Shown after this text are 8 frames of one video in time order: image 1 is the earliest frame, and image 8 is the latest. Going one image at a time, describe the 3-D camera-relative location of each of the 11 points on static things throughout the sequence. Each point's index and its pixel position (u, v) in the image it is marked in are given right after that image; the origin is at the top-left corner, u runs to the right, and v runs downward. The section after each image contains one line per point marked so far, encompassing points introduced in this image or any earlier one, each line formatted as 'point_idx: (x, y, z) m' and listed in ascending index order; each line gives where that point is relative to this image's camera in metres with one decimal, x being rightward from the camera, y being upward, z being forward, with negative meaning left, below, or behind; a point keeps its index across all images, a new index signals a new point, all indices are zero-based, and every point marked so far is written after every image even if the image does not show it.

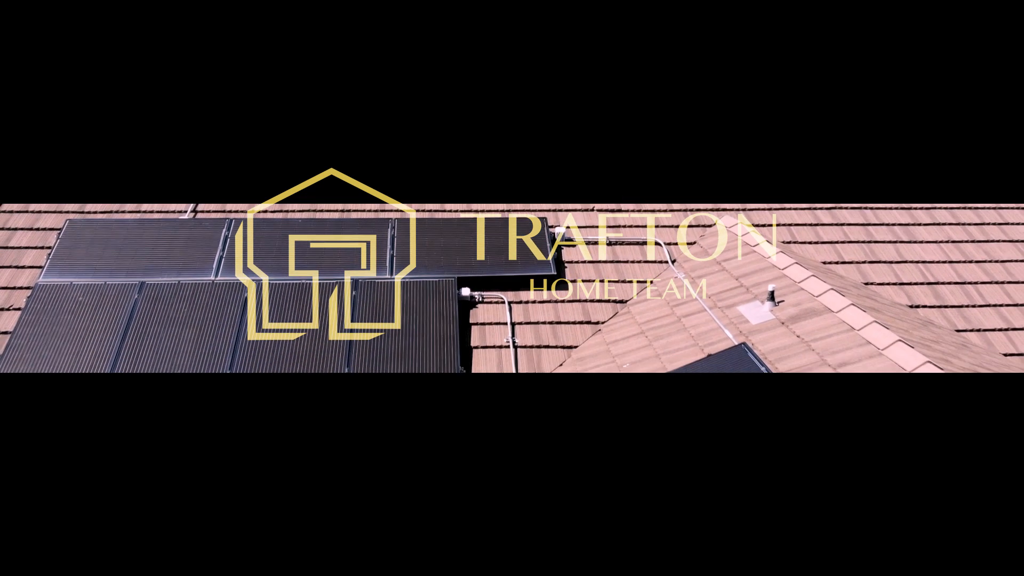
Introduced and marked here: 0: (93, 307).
0: (-3.1, -0.1, +8.8) m
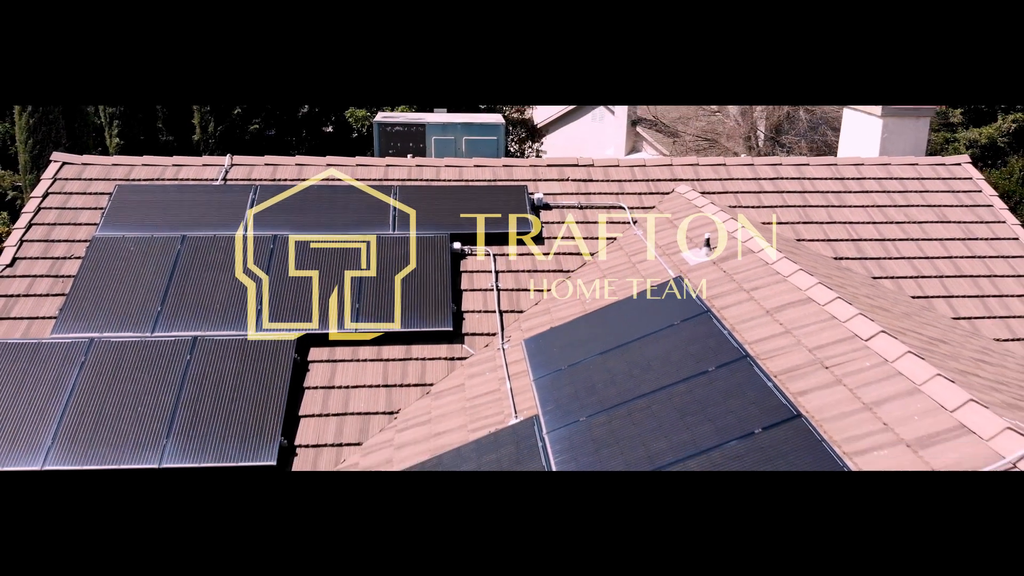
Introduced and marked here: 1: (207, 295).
0: (-3.2, +0.3, +10.5) m
1: (-2.5, 0.0, +10.1) m
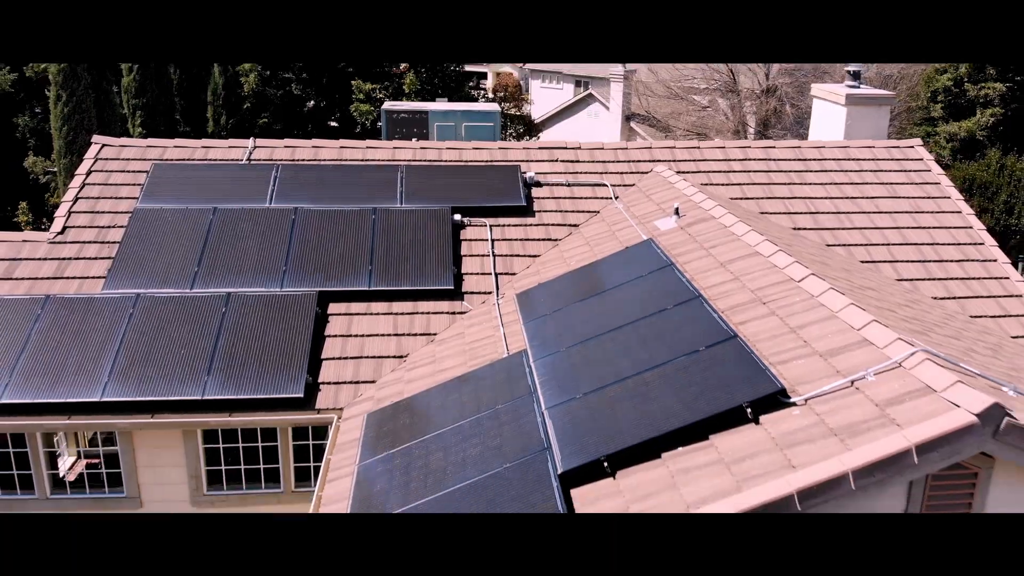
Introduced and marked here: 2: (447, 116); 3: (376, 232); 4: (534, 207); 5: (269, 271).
0: (-3.3, +0.7, +11.8) m
1: (-2.6, +0.3, +11.4) m
2: (-1.0, +2.6, +18.1) m
3: (-1.4, +0.6, +12.0) m
4: (+0.2, +0.9, +12.8) m
5: (-2.3, +0.2, +11.3) m
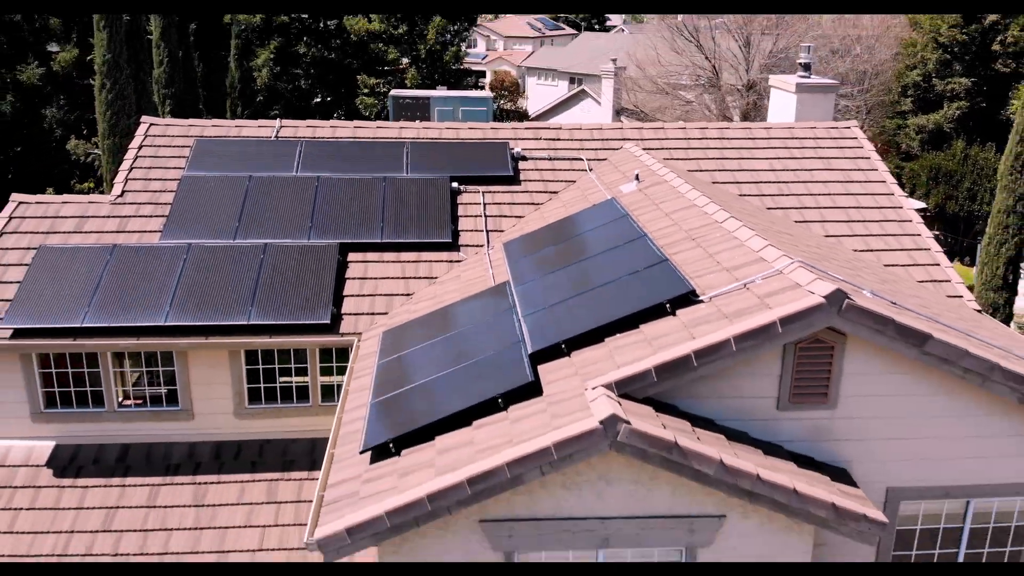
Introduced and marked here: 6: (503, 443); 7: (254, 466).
0: (-3.4, +1.2, +14.1) m
1: (-2.7, +0.8, +13.6) m
2: (-1.1, +3.2, +20.3) m
3: (-1.5, +1.2, +14.2) m
4: (+0.1, +1.4, +15.0) m
5: (-2.4, +0.7, +13.5) m
6: (-0.1, -1.0, +7.6) m
7: (-2.6, -1.8, +12.3) m
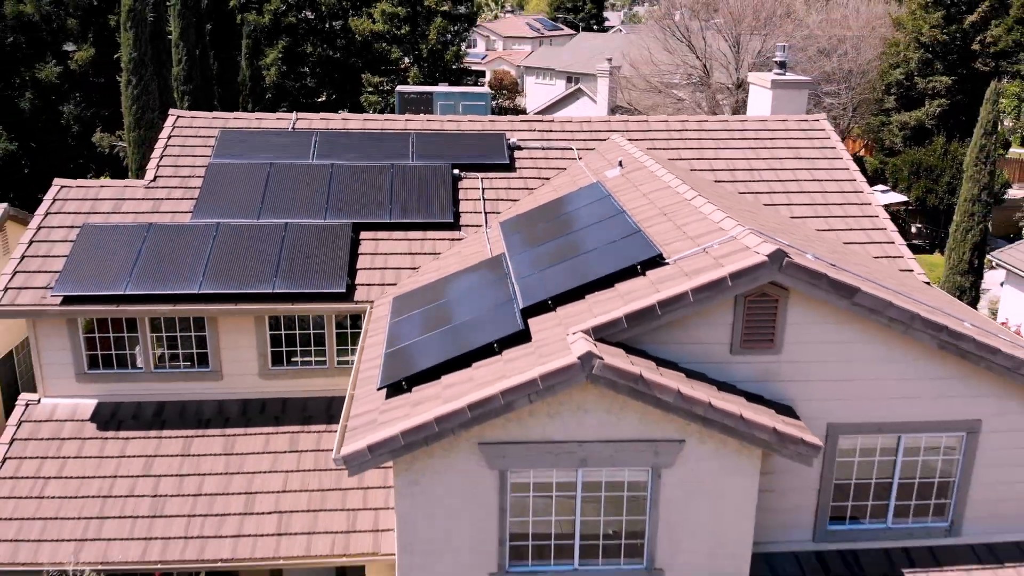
0: (-3.5, +1.5, +15.5) m
1: (-2.8, +1.1, +15.1) m
2: (-1.2, +3.5, +21.7) m
3: (-1.6, +1.5, +15.7) m
4: (0.0, +1.7, +16.5) m
5: (-2.5, +1.0, +15.0) m
6: (-0.1, -0.7, +9.1) m
7: (-2.7, -1.5, +13.8) m
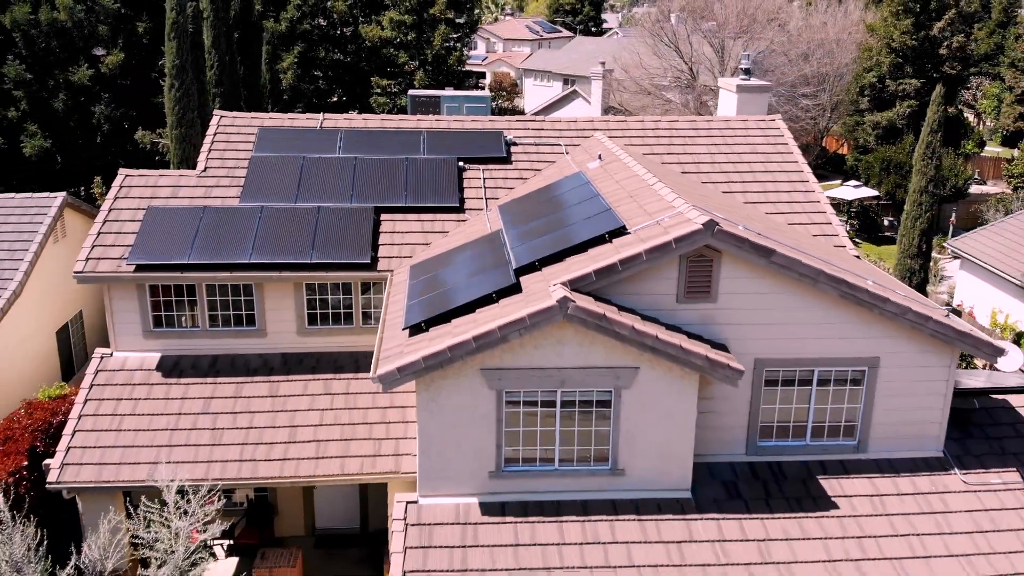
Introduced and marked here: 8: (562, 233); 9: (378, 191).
0: (-3.5, +1.9, +18.3) m
1: (-2.8, +1.5, +17.8) m
2: (-1.2, +3.9, +24.5) m
3: (-1.6, +1.9, +18.4) m
4: (0.0, +2.1, +19.2) m
5: (-2.5, +1.4, +17.7) m
6: (-0.2, -0.3, +11.9) m
7: (-2.8, -1.1, +16.5) m
8: (+0.6, +0.6, +13.6) m
9: (-2.0, +1.5, +17.8) m
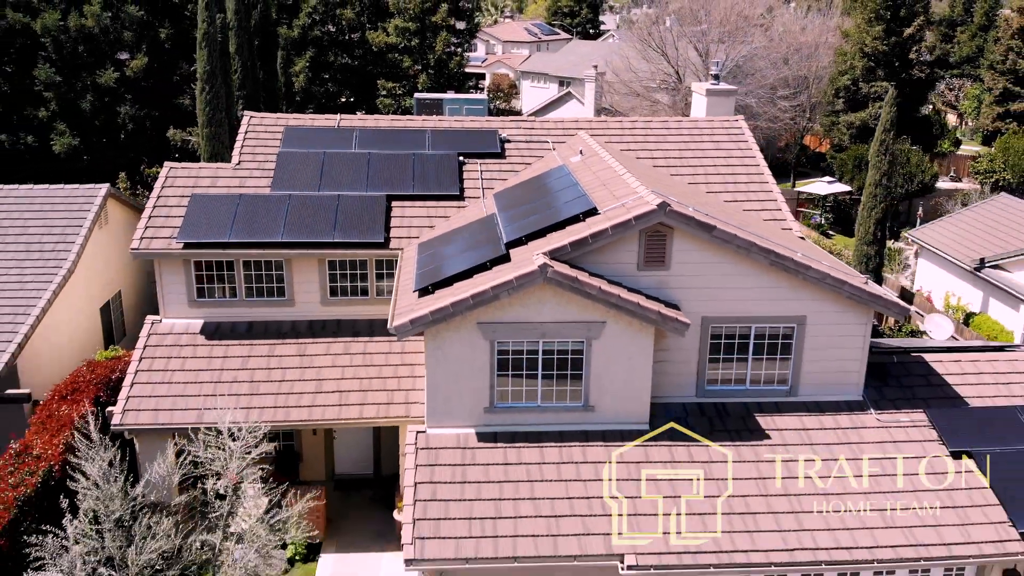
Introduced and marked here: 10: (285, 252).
0: (-3.6, +2.3, +21.0) m
1: (-3.0, +1.9, +20.6) m
2: (-1.3, +4.3, +27.3) m
3: (-1.7, +2.2, +21.2) m
4: (-0.1, +2.5, +22.0) m
5: (-2.6, +1.8, +20.5) m
6: (-0.3, +0.1, +14.6) m
7: (-2.9, -0.7, +19.3) m
8: (+0.4, +1.0, +16.3) m
9: (-2.1, +1.8, +20.6) m
10: (-3.6, +0.6, +18.8) m
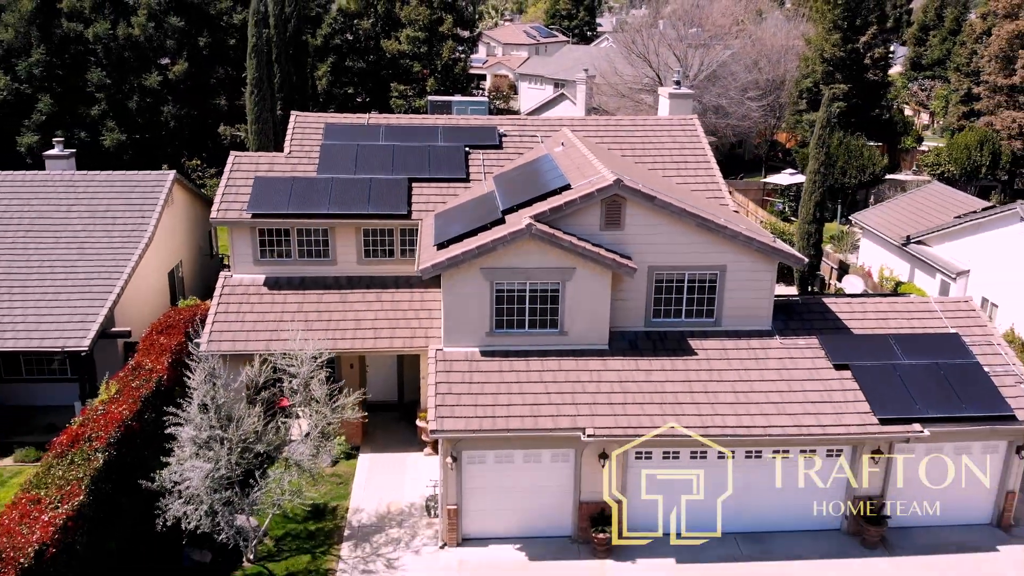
0: (-3.7, +3.1, +26.3) m
1: (-3.1, +2.7, +25.9) m
2: (-1.4, +5.0, +32.6) m
3: (-1.8, +3.0, +26.5) m
4: (-0.2, +3.3, +27.3) m
5: (-2.7, +2.6, +25.8) m
6: (-0.4, +0.9, +19.9) m
7: (-3.0, +0.1, +24.6) m
8: (+0.3, +1.8, +21.6) m
9: (-2.2, +2.6, +25.9) m
10: (-3.7, +1.3, +24.1) m
